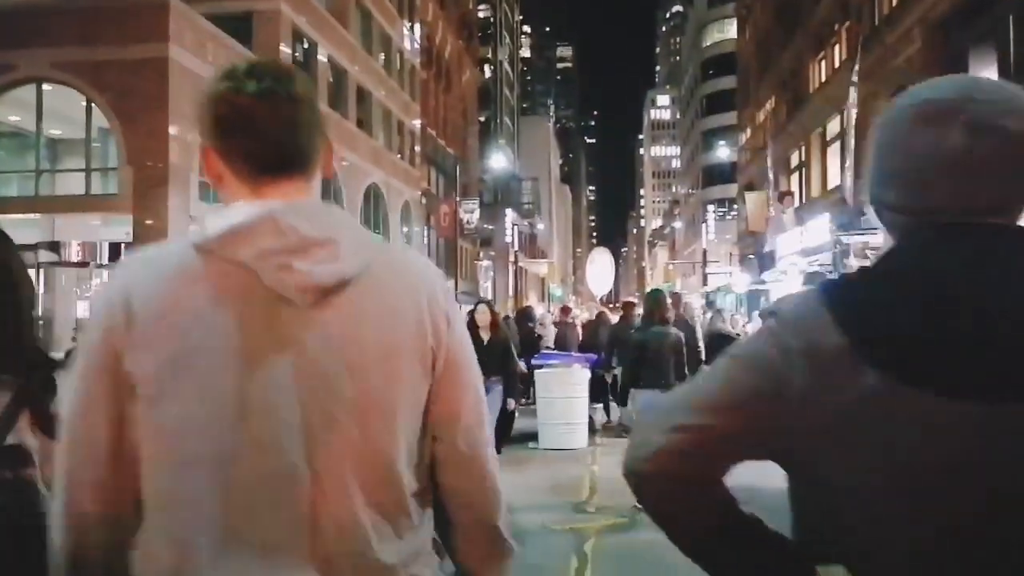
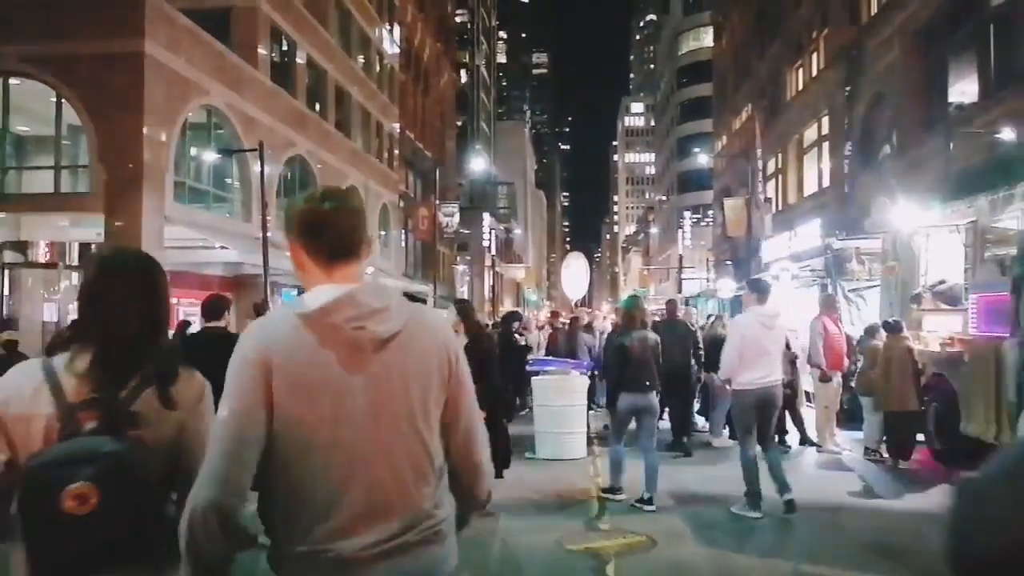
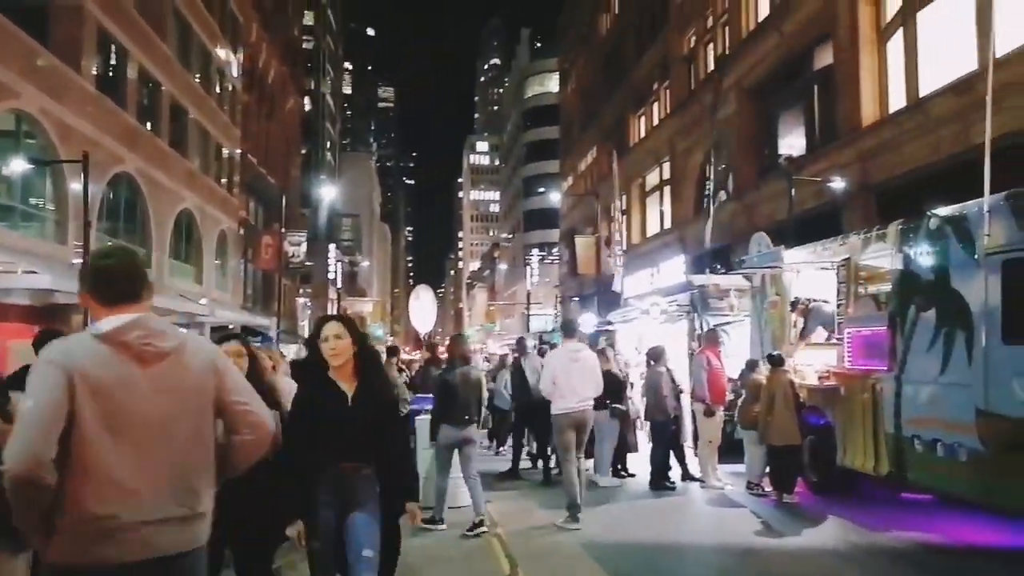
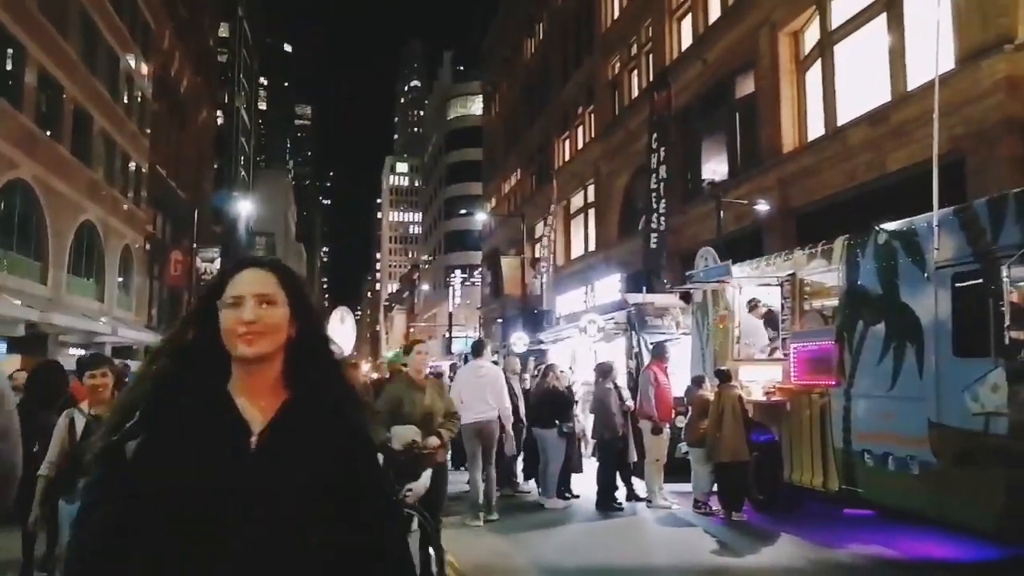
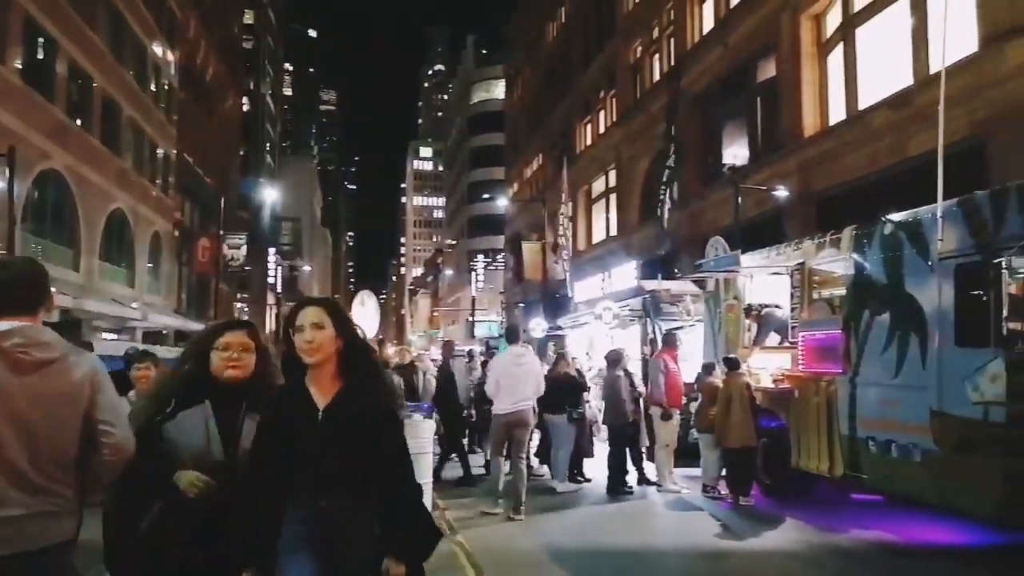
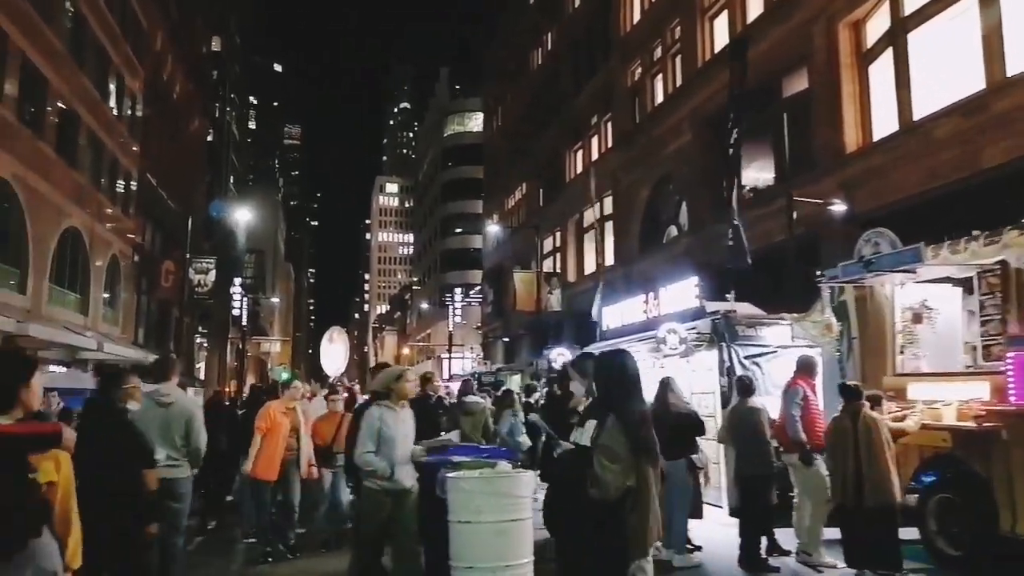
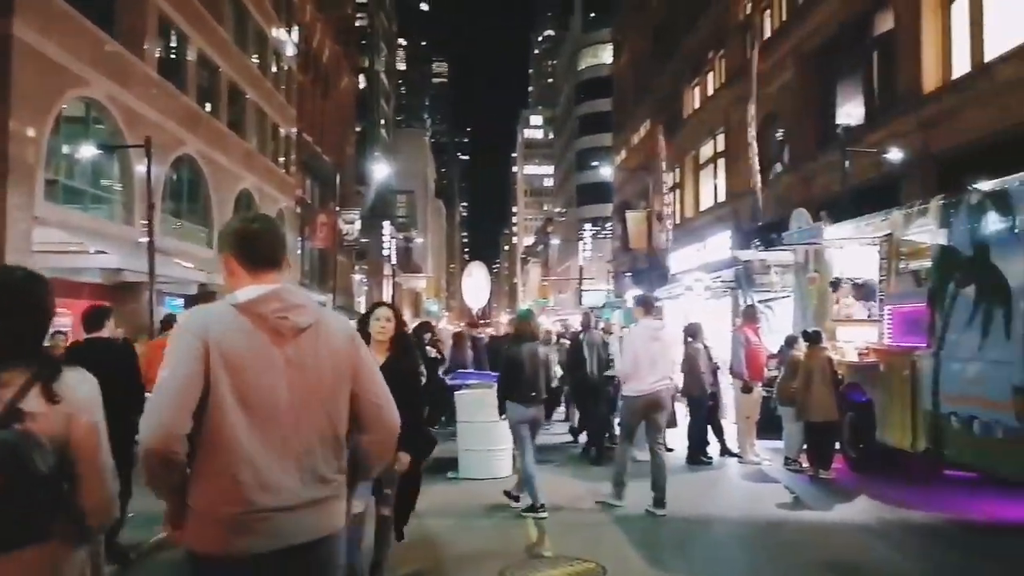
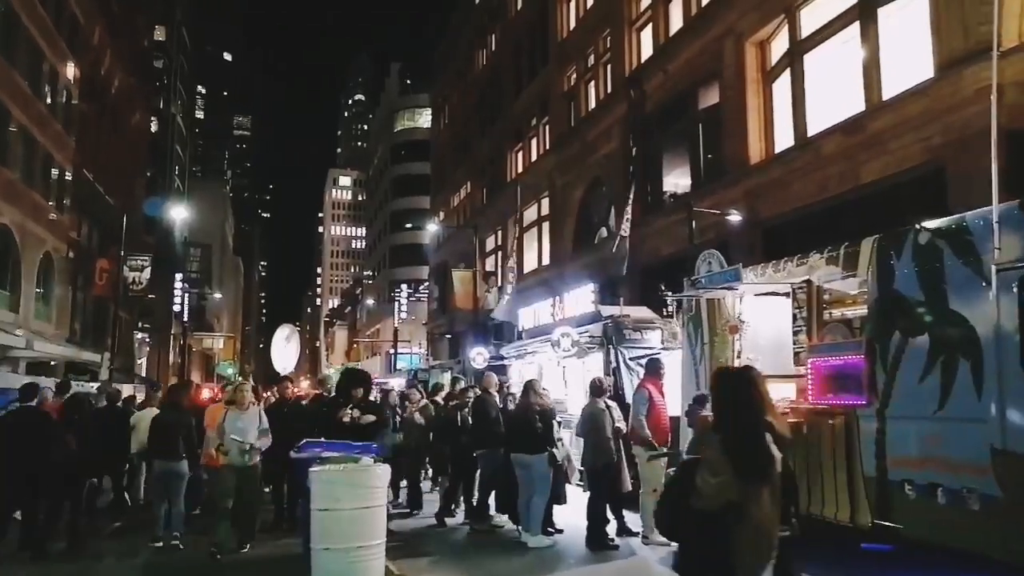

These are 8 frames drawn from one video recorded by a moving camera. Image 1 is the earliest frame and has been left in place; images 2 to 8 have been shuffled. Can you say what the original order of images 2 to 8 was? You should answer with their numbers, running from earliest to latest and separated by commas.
2, 7, 3, 5, 4, 8, 6
